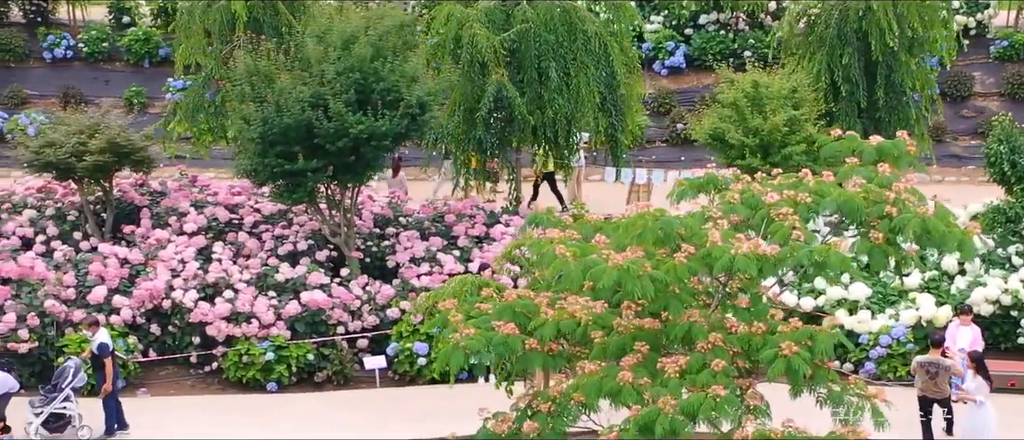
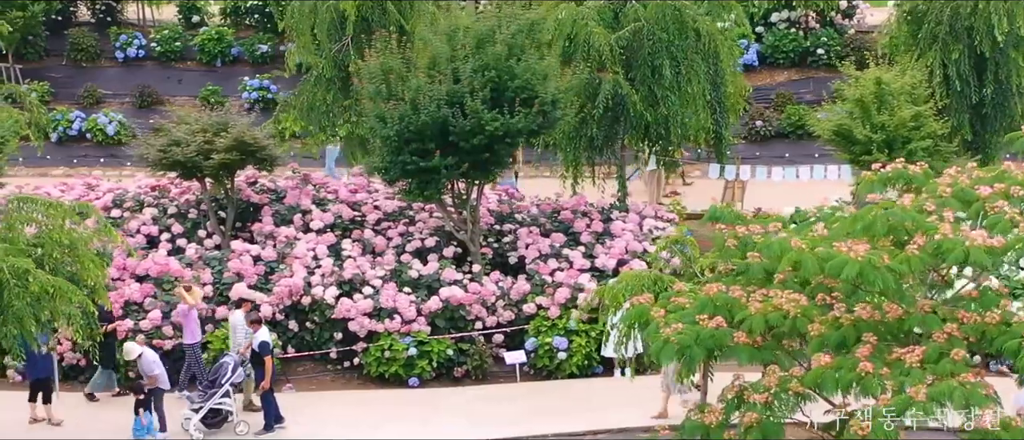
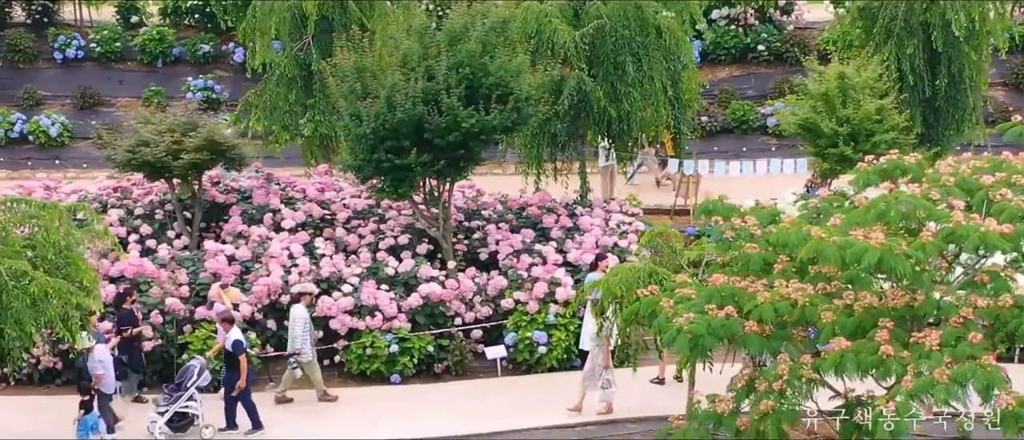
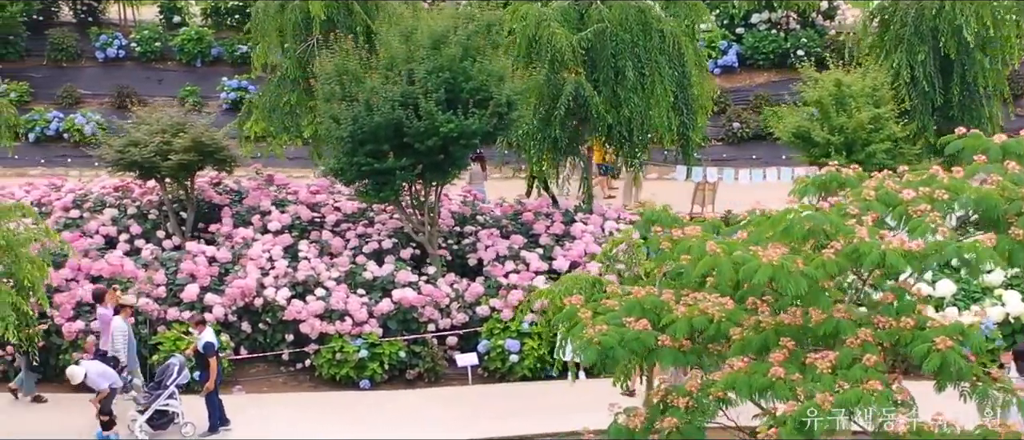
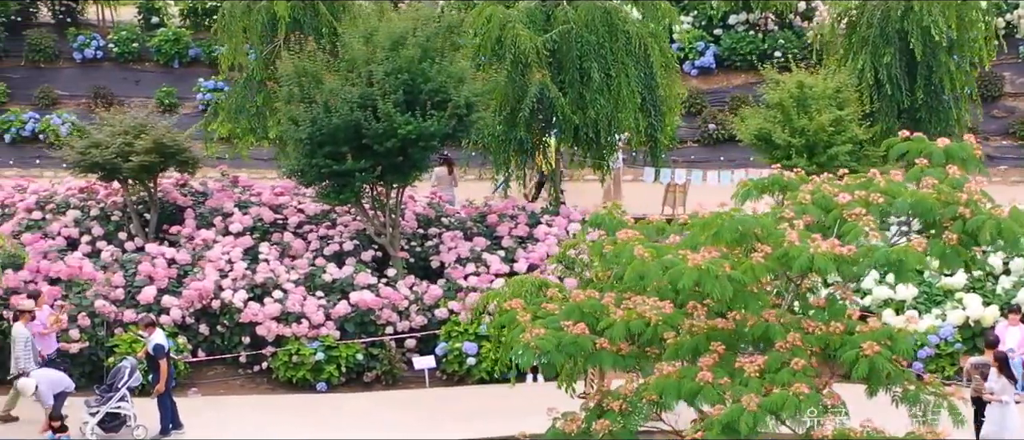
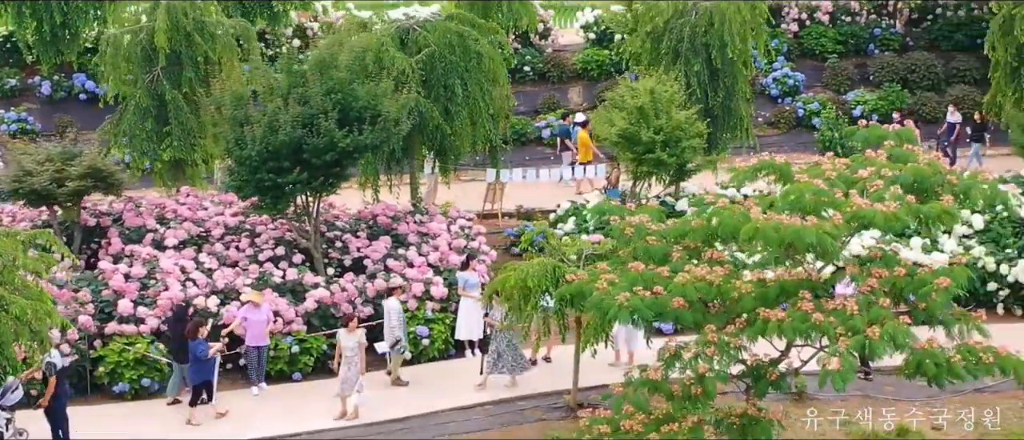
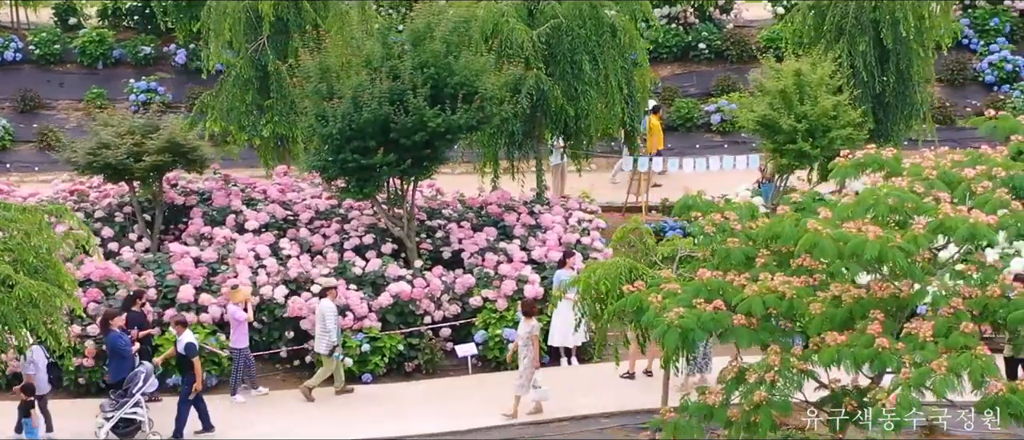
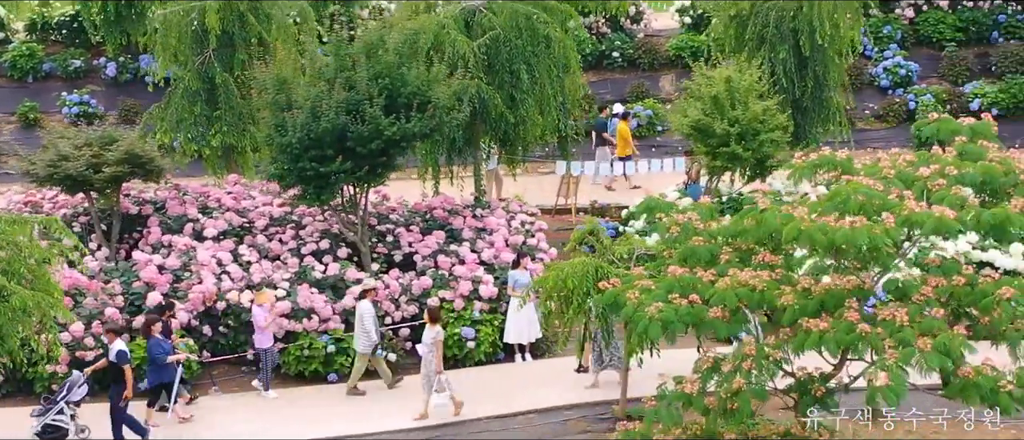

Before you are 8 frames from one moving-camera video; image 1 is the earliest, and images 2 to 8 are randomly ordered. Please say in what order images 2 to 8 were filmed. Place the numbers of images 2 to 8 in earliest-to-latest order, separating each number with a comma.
5, 4, 2, 3, 7, 8, 6
